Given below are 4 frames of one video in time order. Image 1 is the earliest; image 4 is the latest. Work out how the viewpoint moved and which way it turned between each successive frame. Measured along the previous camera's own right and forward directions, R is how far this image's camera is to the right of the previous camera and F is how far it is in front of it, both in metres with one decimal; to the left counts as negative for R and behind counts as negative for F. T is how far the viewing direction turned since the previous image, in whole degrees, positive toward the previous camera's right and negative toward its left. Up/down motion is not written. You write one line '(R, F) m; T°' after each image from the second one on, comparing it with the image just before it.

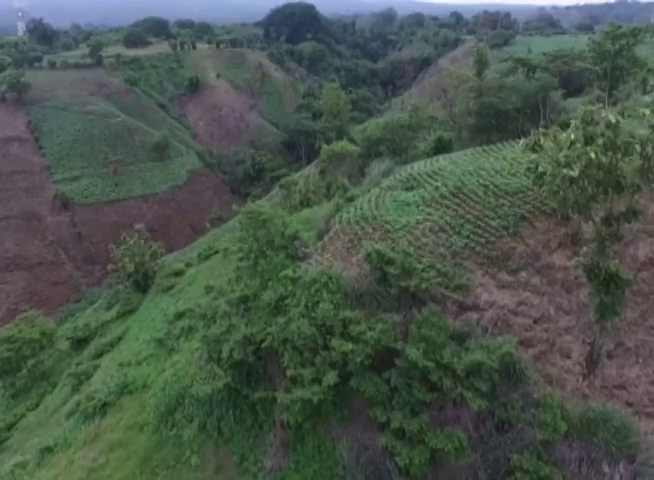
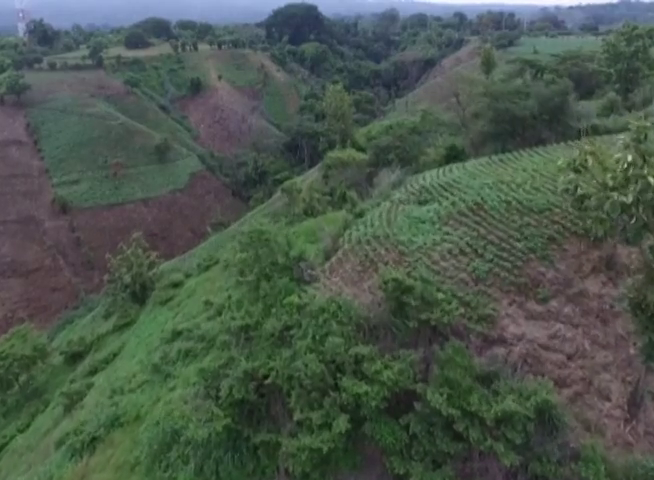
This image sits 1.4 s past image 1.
(-0.2, +1.5) m; 0°
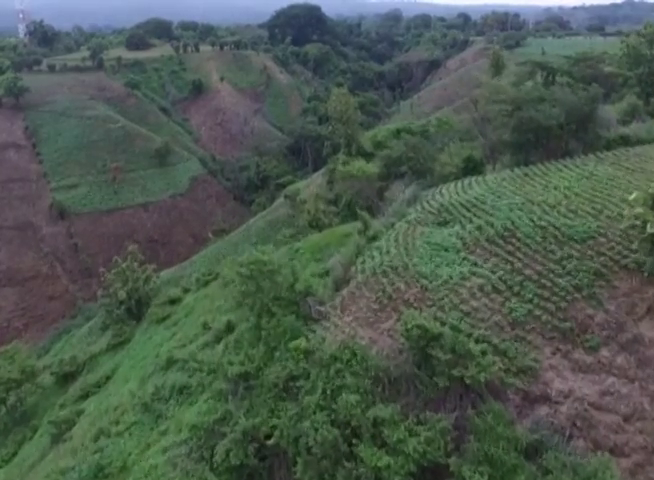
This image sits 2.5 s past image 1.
(-0.2, +2.0) m; 0°
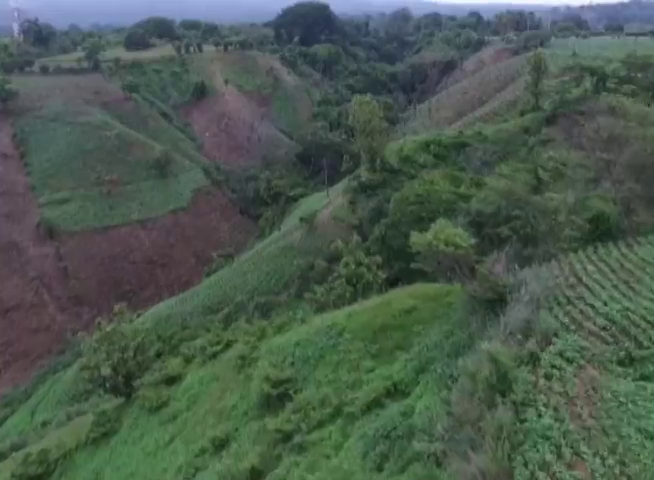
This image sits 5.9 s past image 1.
(-2.0, +7.6) m; 0°
